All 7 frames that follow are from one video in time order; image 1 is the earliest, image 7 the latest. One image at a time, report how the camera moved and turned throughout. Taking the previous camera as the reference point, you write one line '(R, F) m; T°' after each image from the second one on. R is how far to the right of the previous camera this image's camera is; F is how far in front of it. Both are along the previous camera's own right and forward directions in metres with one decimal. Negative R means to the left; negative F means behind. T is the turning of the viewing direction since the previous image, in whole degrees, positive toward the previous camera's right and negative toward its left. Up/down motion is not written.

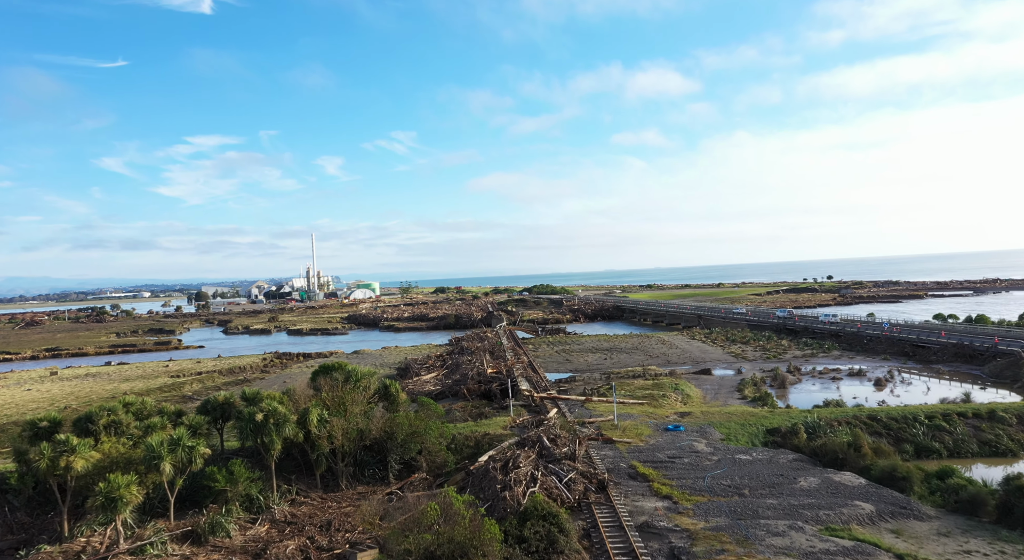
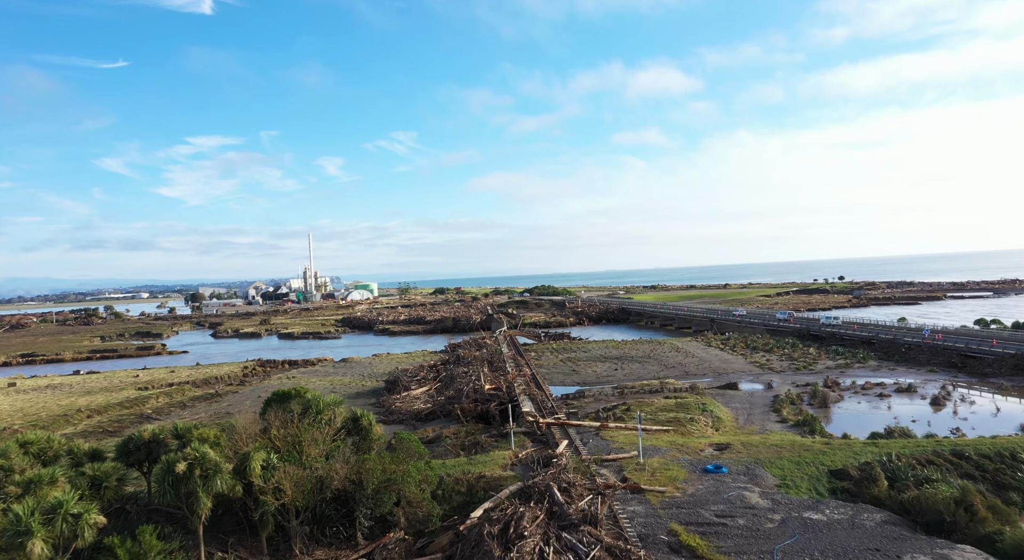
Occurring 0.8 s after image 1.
(0.0, +3.7) m; 0°
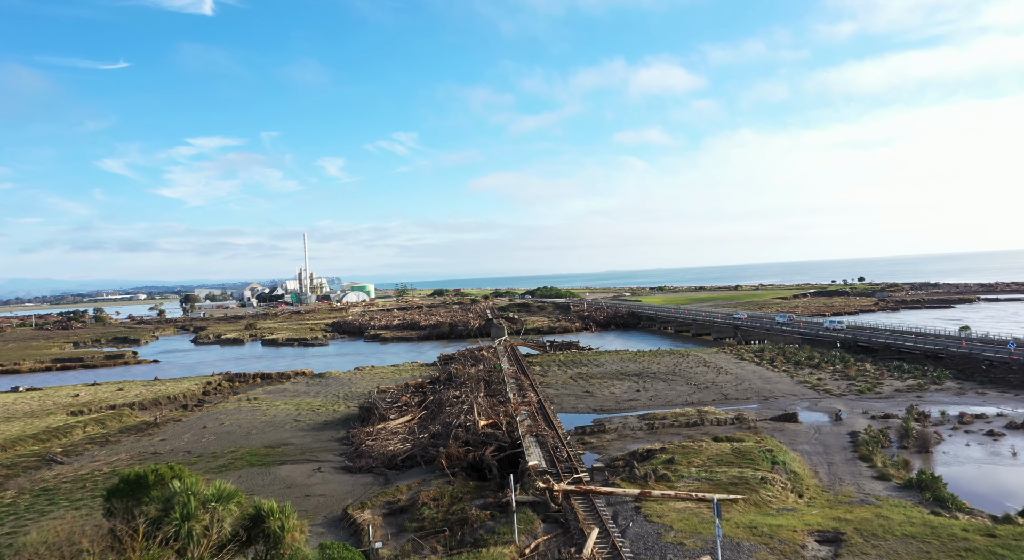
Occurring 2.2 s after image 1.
(0.0, +5.9) m; 0°
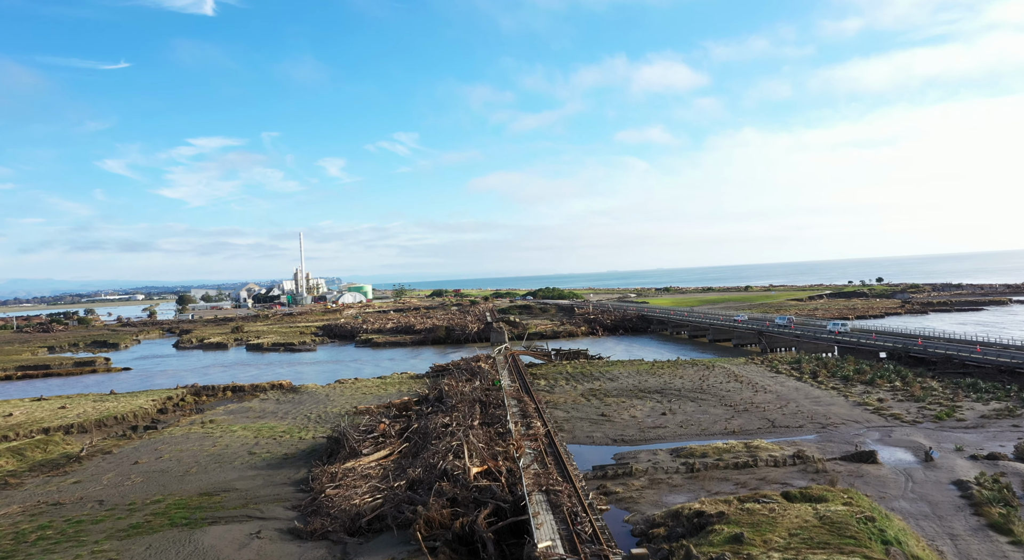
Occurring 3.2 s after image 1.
(0.0, +4.9) m; 0°
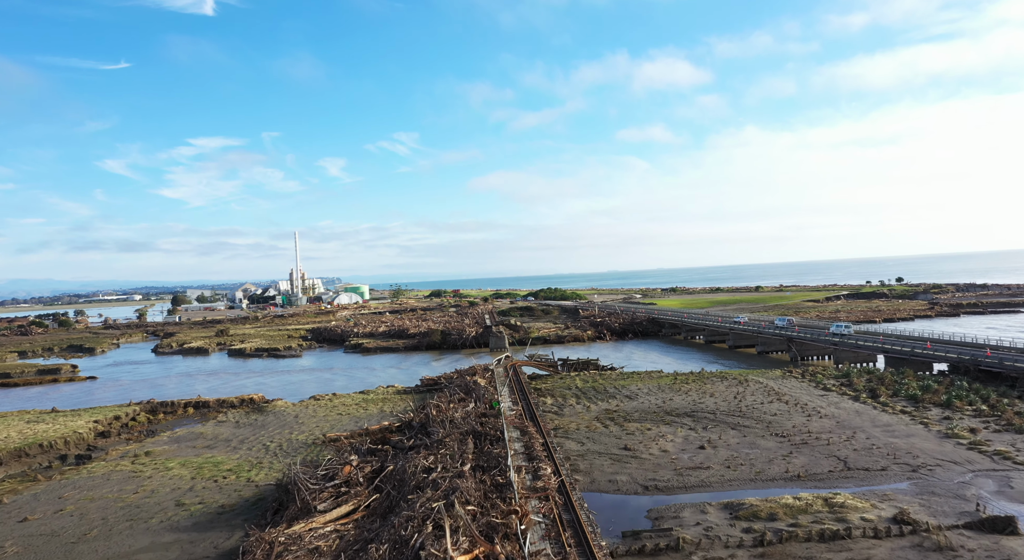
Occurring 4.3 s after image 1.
(0.0, +4.9) m; 0°
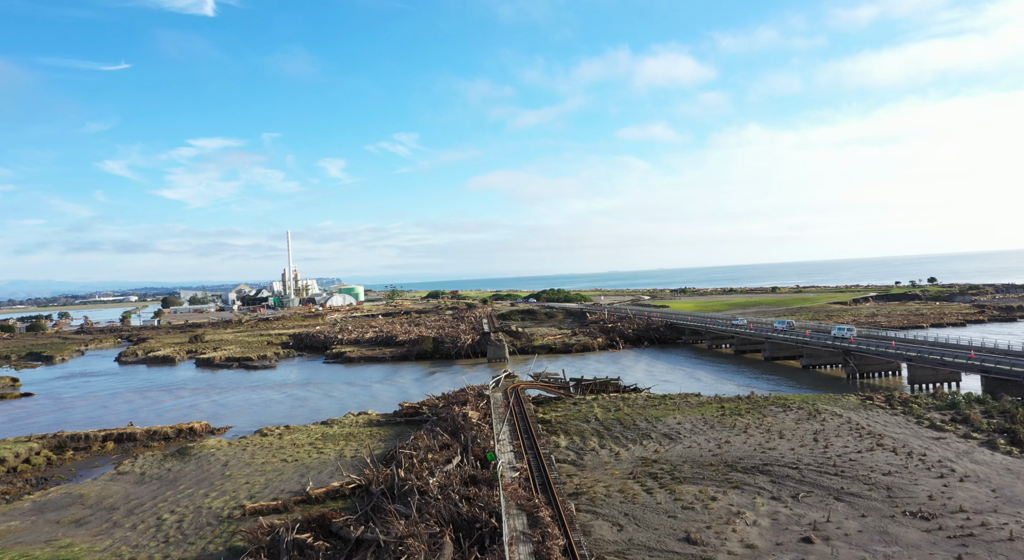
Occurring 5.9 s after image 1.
(0.0, +7.1) m; 0°
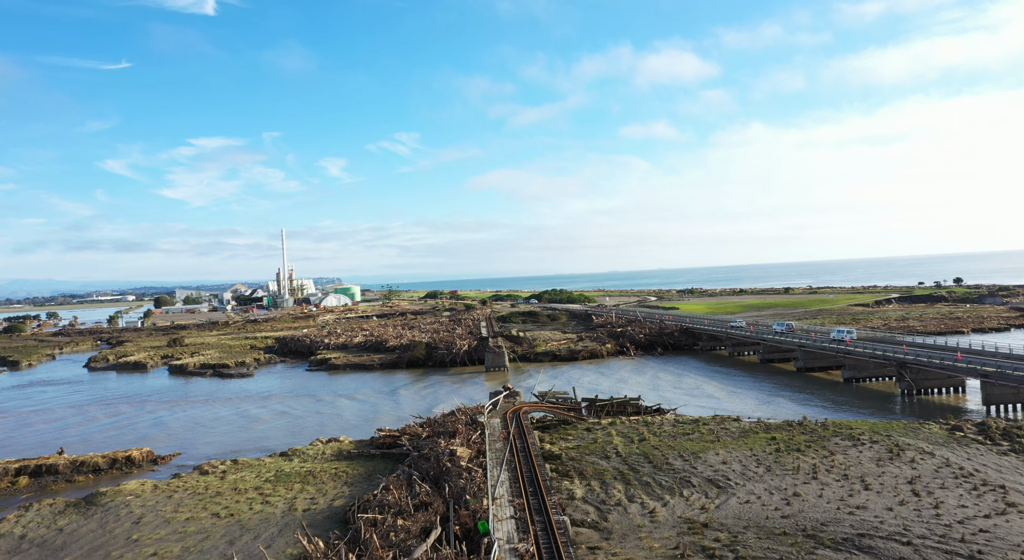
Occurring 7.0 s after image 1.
(0.0, +5.0) m; 0°
